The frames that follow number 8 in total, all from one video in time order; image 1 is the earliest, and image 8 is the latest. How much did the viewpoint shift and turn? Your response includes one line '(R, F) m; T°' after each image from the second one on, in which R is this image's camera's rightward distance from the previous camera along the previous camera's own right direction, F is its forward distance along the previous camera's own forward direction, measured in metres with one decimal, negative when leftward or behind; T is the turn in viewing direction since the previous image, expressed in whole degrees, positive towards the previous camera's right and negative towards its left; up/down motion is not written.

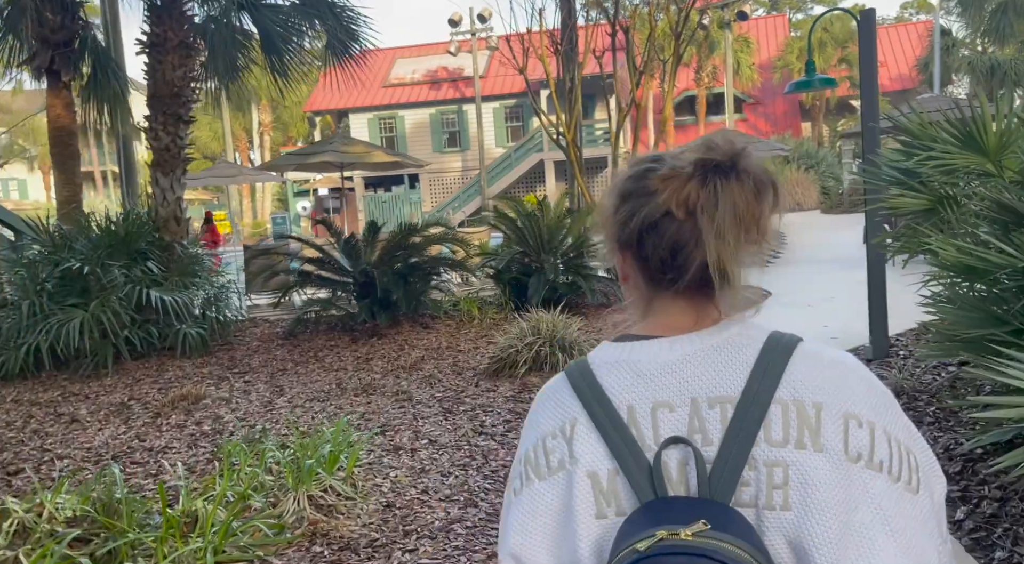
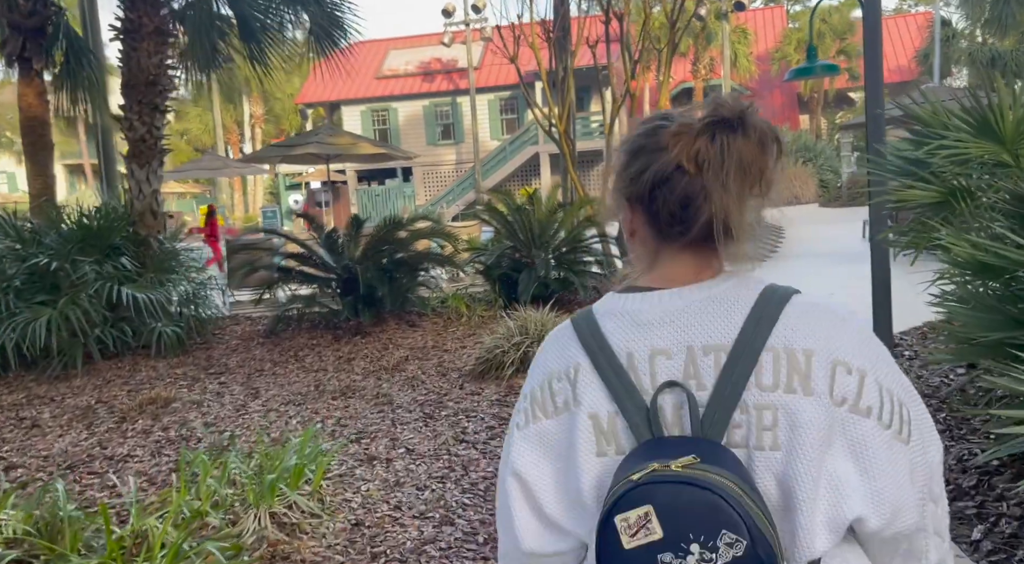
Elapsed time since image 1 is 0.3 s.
(+0.1, +0.3) m; 0°
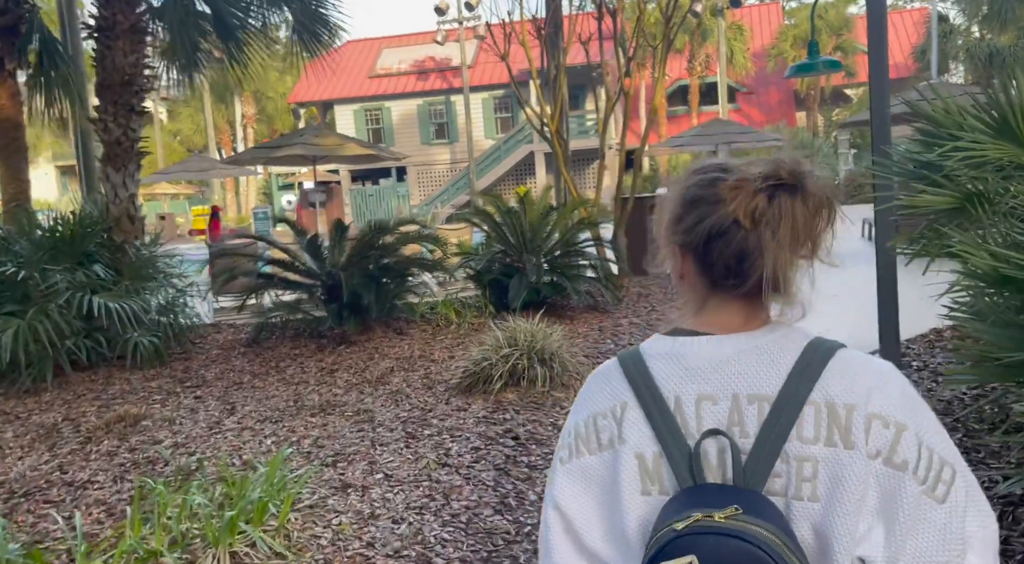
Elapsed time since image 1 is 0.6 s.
(+0.1, +0.3) m; 0°
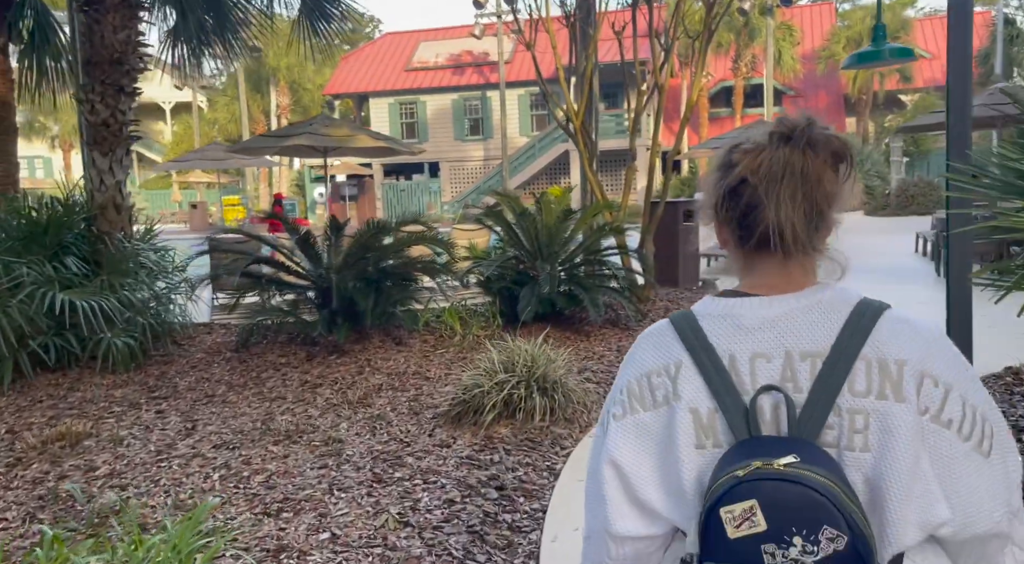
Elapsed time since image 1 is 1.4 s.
(+0.2, +0.7) m; -3°
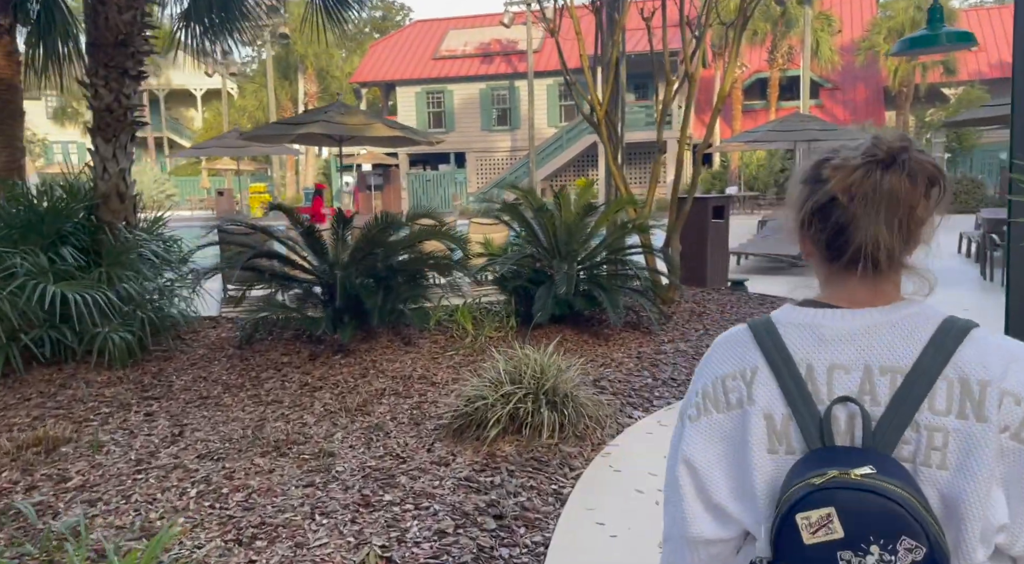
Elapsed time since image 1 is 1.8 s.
(+0.1, +0.4) m; -2°
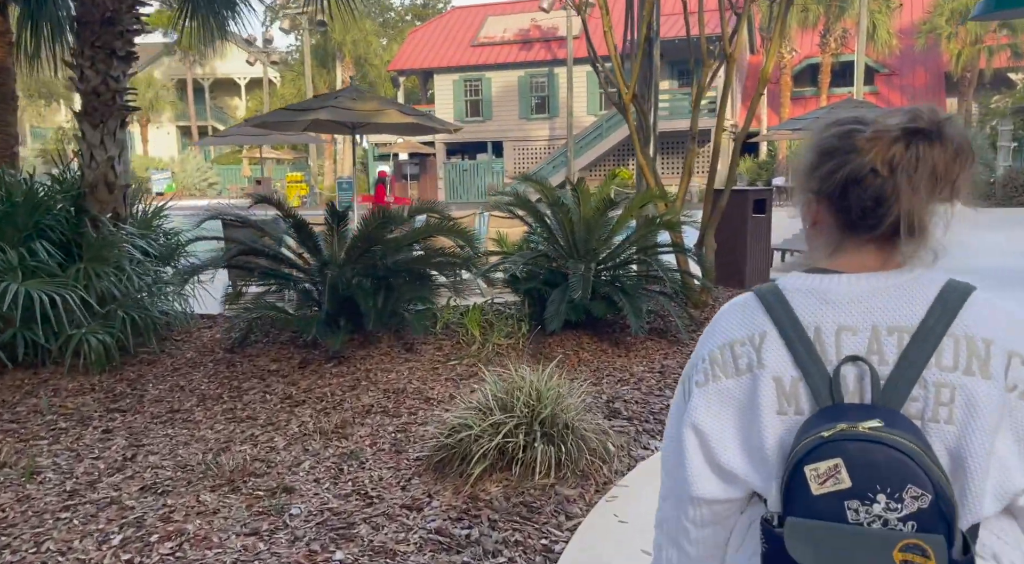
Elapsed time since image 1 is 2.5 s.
(+0.2, +0.7) m; -3°
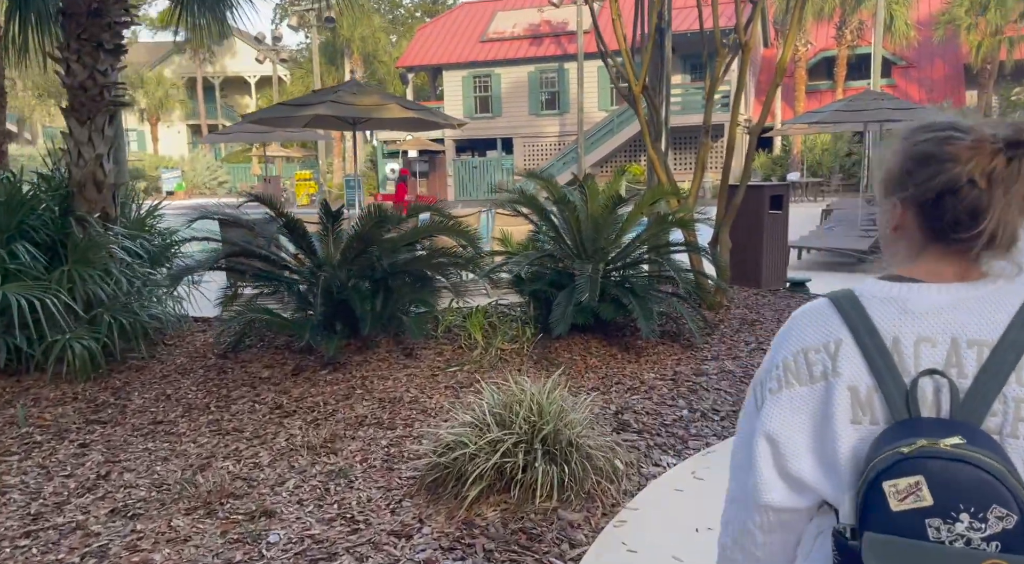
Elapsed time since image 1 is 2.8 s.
(+0.1, +0.3) m; -1°
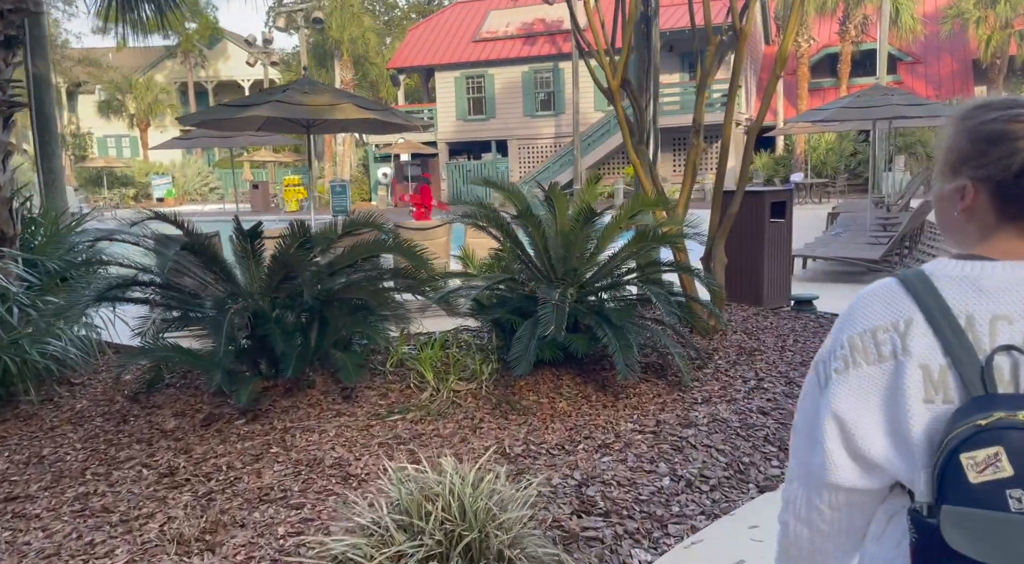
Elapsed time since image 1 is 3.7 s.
(+0.3, +0.9) m; 0°
